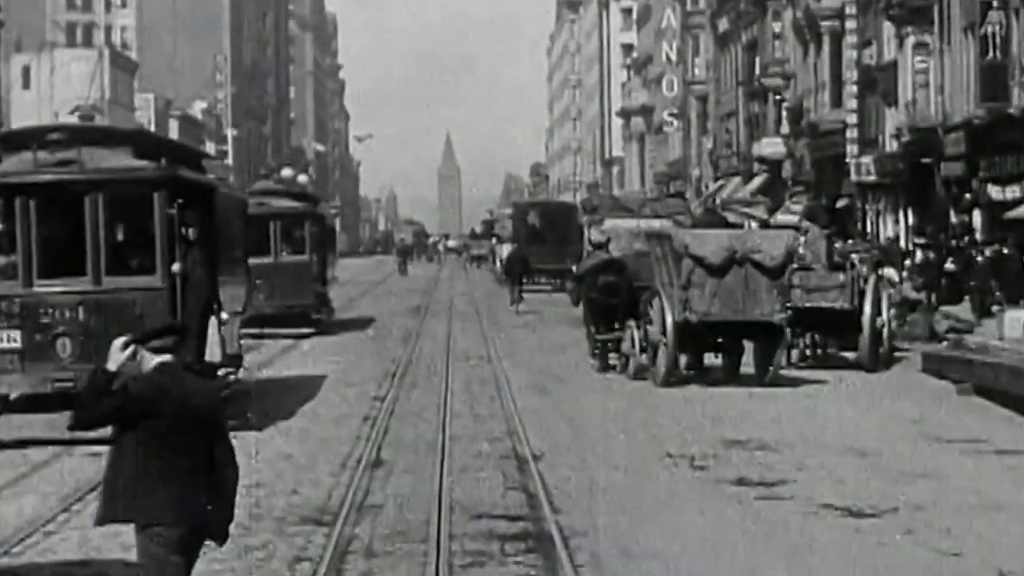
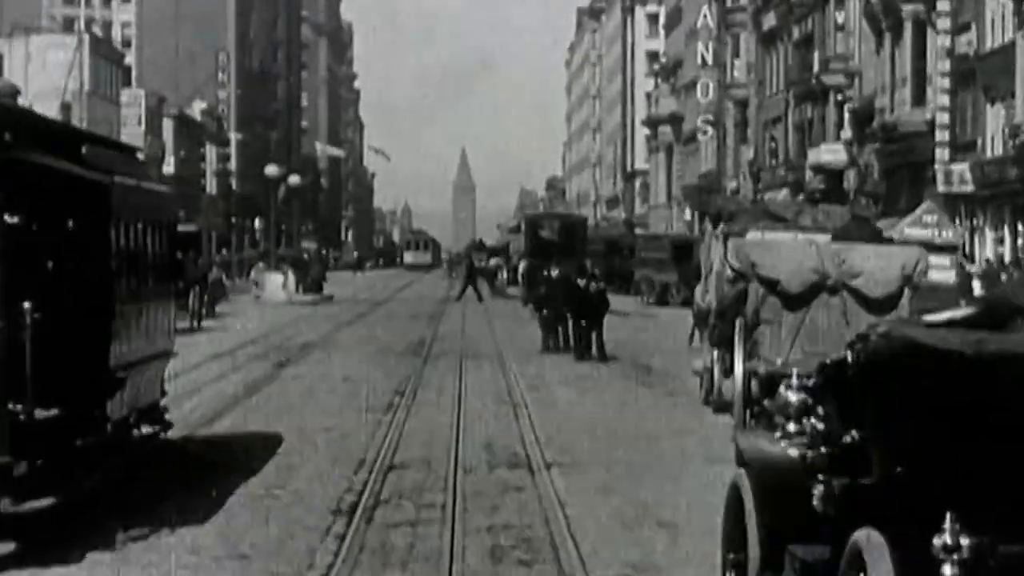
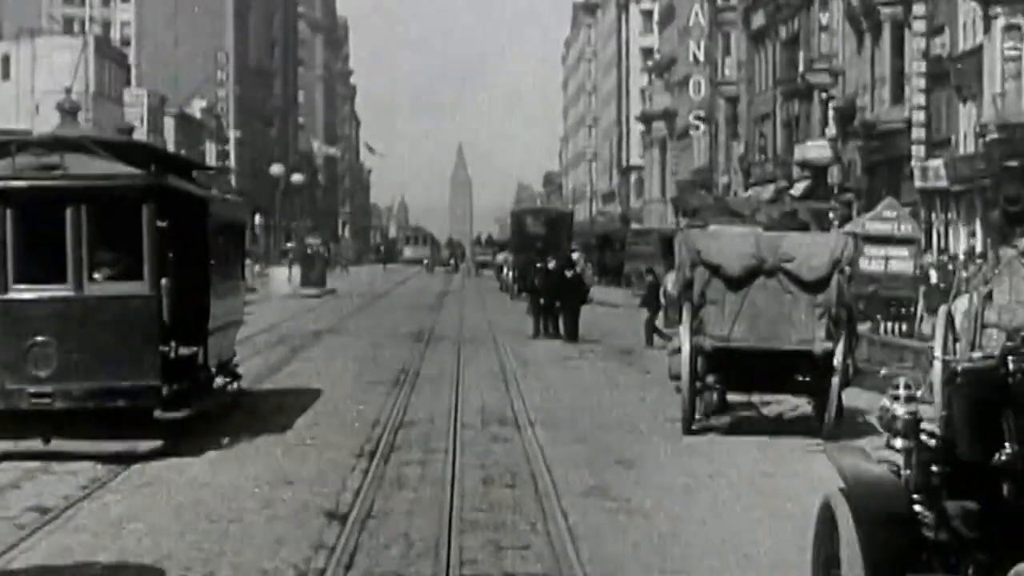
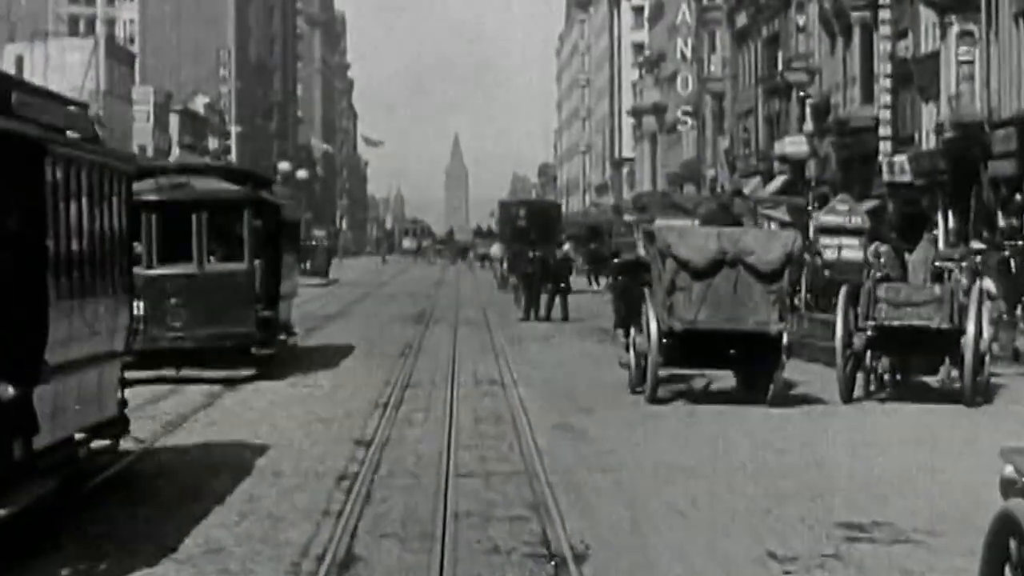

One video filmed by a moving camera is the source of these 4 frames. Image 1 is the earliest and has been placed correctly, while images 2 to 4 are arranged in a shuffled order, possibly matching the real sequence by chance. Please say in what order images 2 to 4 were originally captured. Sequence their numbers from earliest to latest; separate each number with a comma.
4, 3, 2
